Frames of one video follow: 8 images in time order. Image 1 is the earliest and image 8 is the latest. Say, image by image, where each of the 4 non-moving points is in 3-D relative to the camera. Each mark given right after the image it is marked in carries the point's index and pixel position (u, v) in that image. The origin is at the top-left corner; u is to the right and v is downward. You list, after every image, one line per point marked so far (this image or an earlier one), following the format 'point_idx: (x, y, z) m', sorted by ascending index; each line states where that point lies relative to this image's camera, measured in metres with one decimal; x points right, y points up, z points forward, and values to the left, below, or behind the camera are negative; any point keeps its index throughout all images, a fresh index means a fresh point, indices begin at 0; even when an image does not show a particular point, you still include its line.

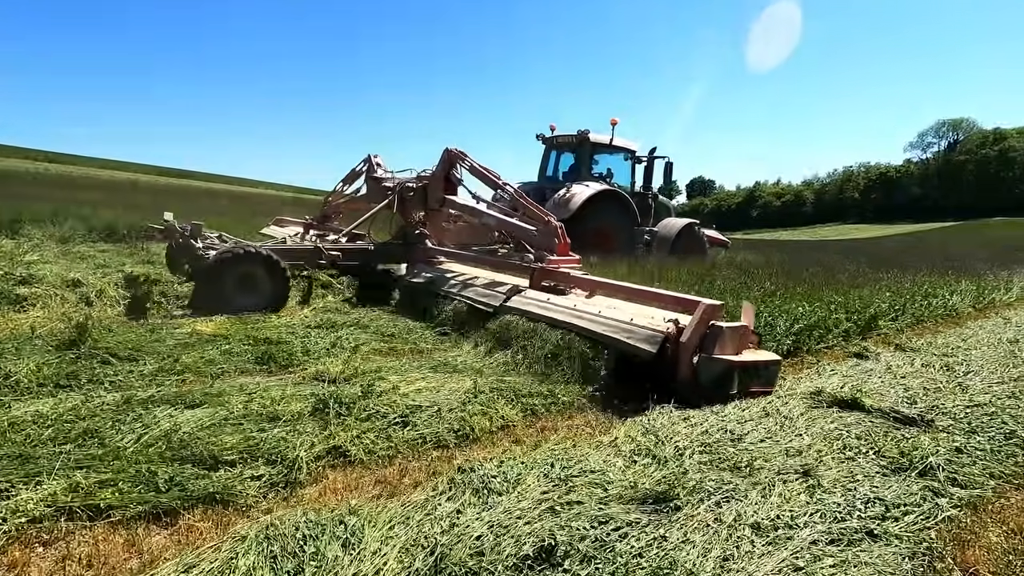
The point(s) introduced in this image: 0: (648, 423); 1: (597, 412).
0: (+0.9, -0.9, +3.5) m
1: (+0.6, -0.9, +3.8) m
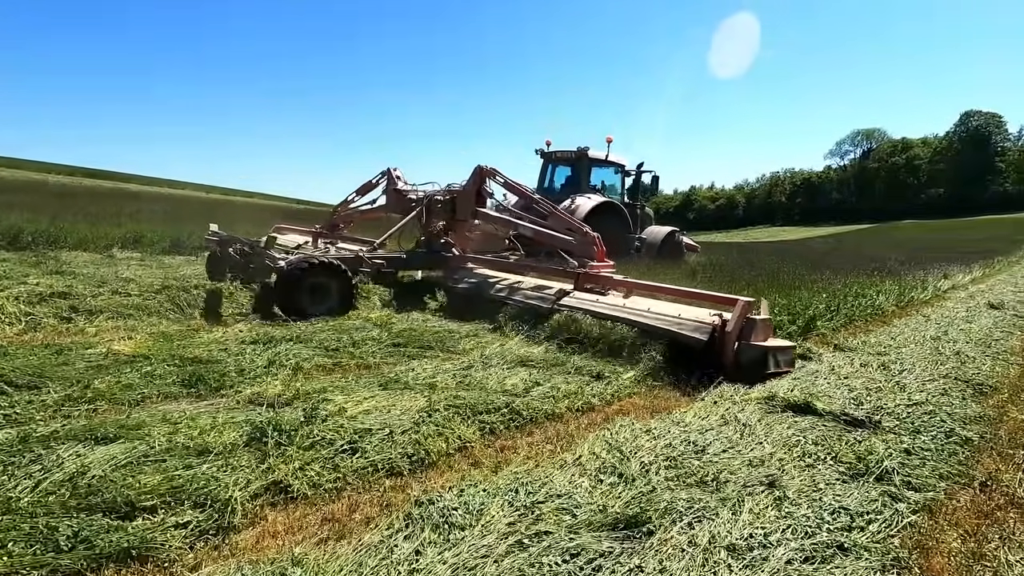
0: (+0.6, -0.9, +3.3) m
1: (+0.3, -0.9, +3.7) m
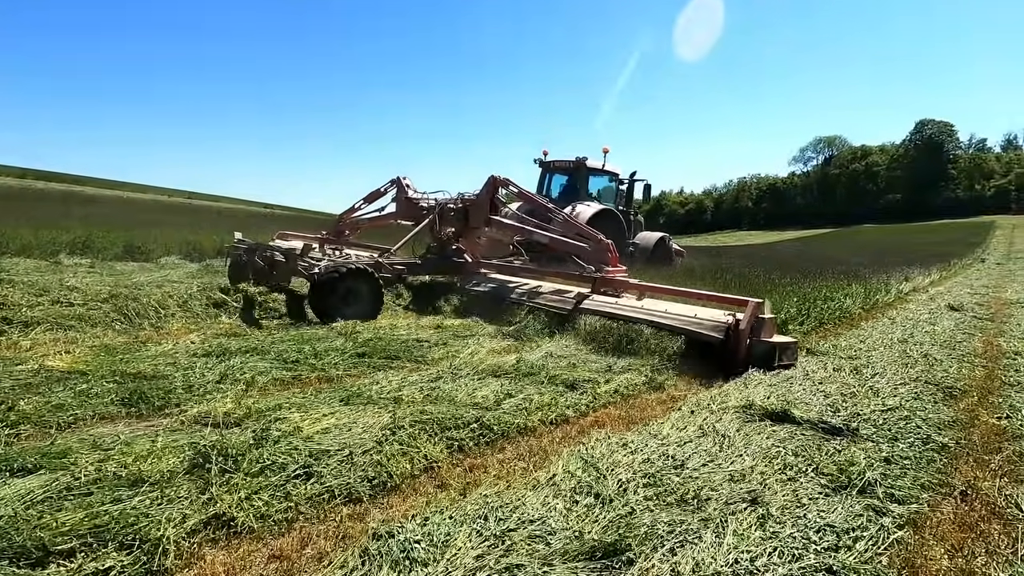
0: (+0.4, -1.0, +3.2) m
1: (+0.1, -1.0, +3.5) m
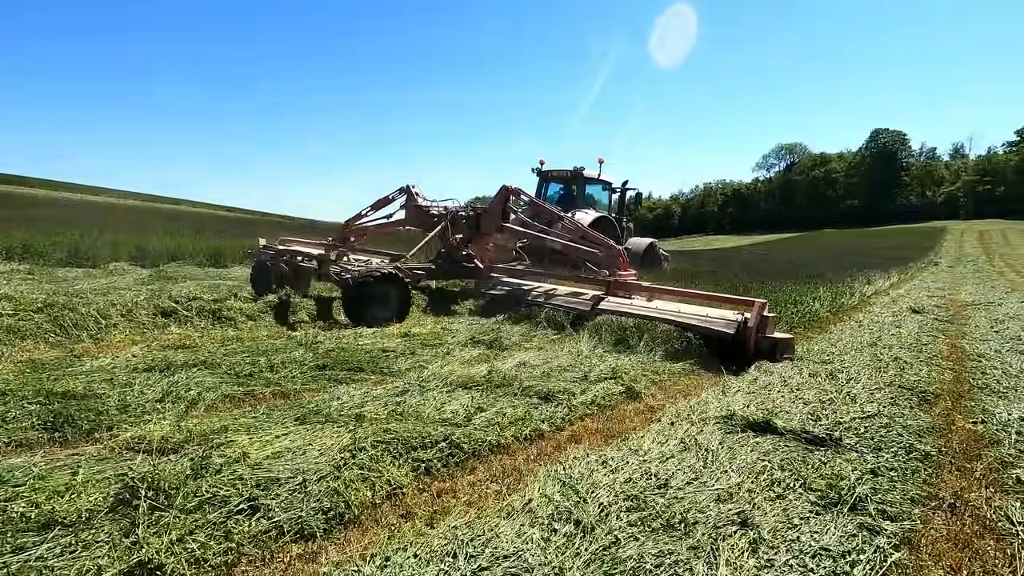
0: (+0.3, -1.0, +3.0) m
1: (0.0, -1.0, +3.2) m
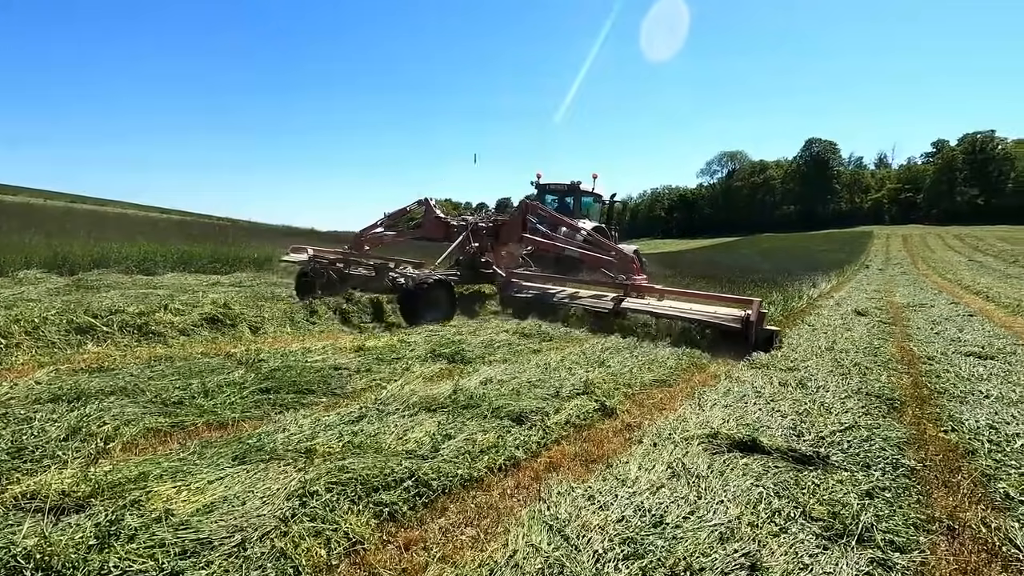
0: (+0.2, -1.1, +2.6) m
1: (-0.2, -1.1, +2.9) m
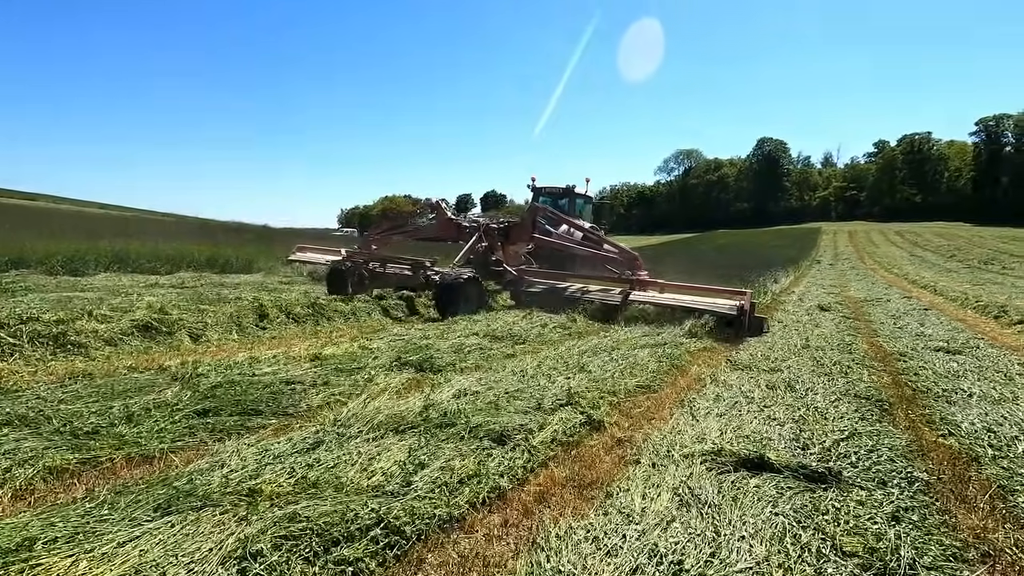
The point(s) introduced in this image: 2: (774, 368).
0: (+0.1, -1.1, +2.2) m
1: (-0.2, -1.1, +2.4) m
2: (+3.0, -0.9, +6.1) m
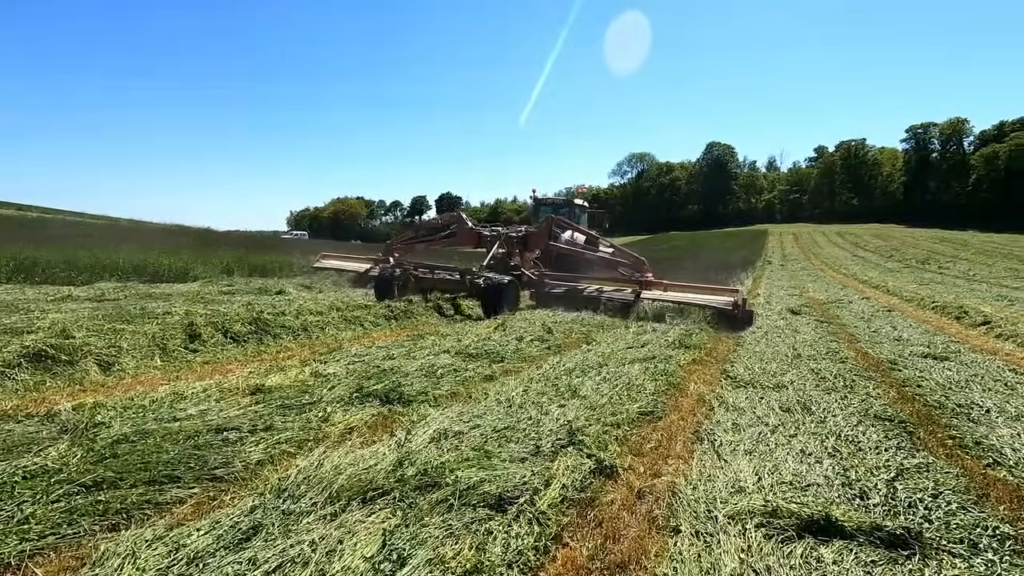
0: (+0.3, -1.2, +1.4) m
1: (-0.1, -1.2, +1.6) m
2: (+2.8, -1.0, +5.5) m
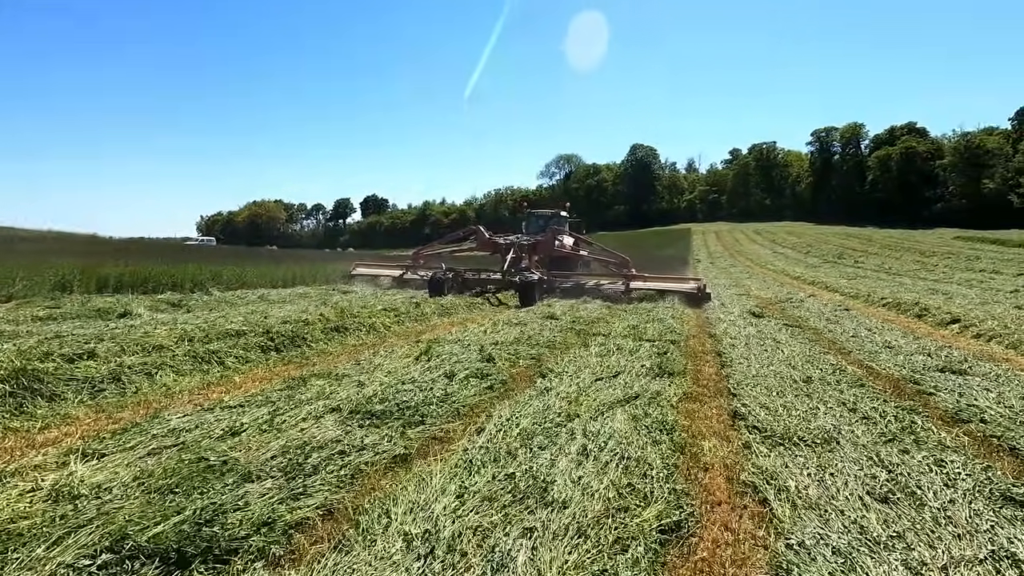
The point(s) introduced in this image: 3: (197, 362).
0: (+0.3, -1.3, -0.6) m
1: (-0.1, -1.4, -0.4) m
2: (+2.3, -1.1, +3.8) m
3: (-3.1, -0.7, +5.3) m
